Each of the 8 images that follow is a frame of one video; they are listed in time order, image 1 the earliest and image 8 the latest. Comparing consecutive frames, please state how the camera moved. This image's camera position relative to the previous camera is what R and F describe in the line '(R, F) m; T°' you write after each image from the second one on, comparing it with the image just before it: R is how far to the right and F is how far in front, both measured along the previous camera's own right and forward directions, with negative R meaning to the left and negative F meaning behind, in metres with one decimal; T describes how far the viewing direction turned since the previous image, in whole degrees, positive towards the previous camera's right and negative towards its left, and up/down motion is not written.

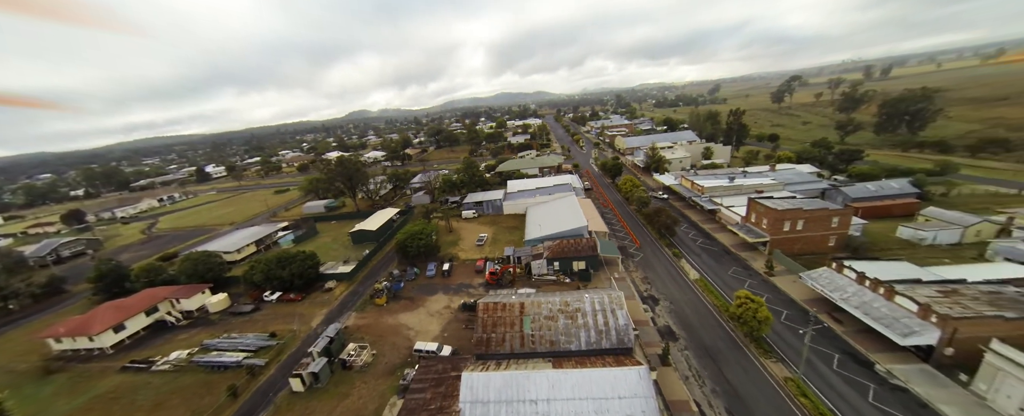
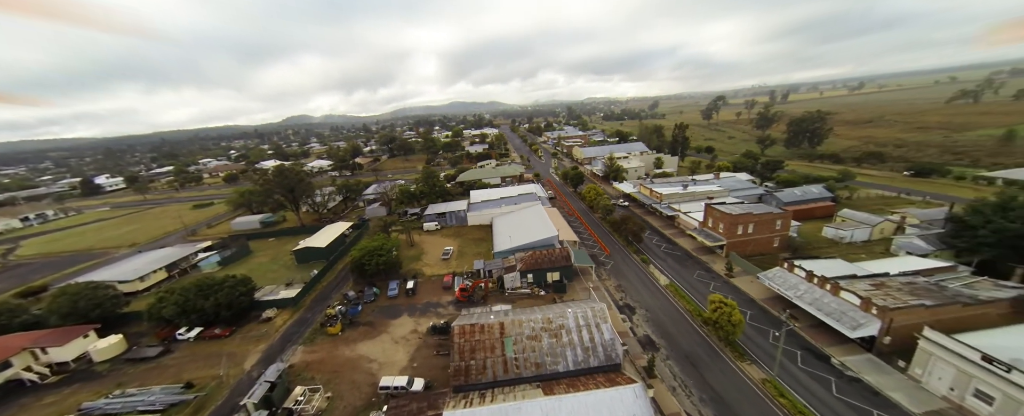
(-1.3, +1.5) m; +8°
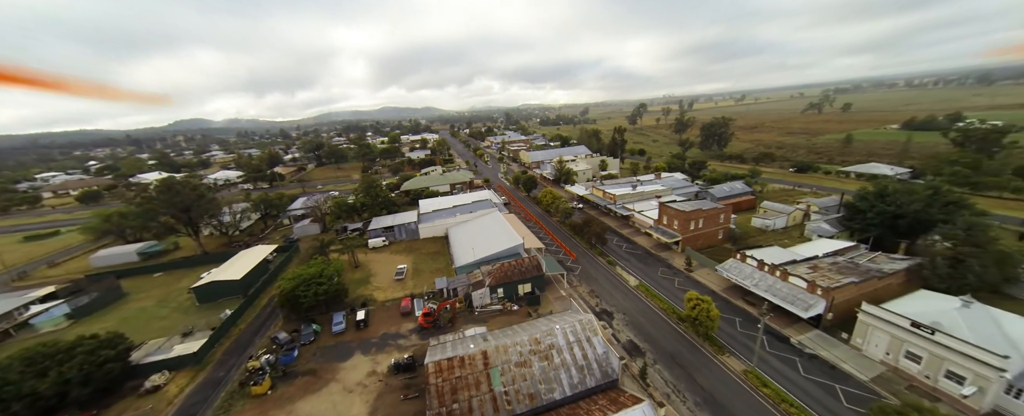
(-1.9, +2.4) m; +11°
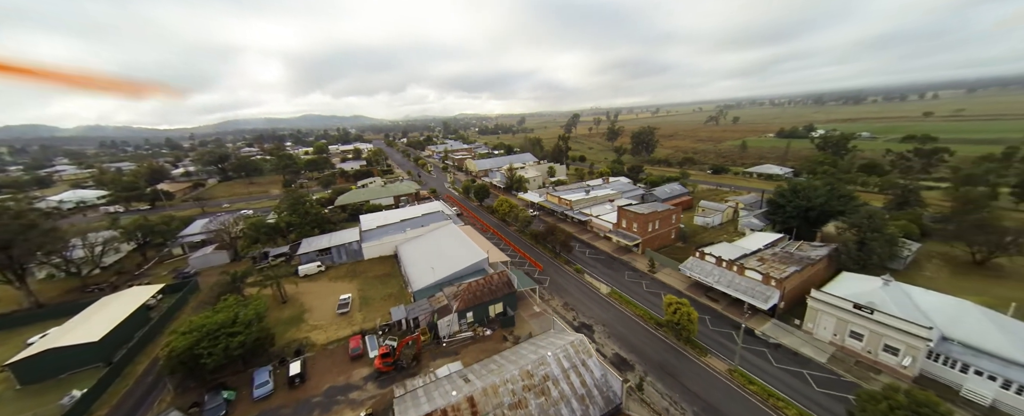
(-1.9, +2.5) m; +11°
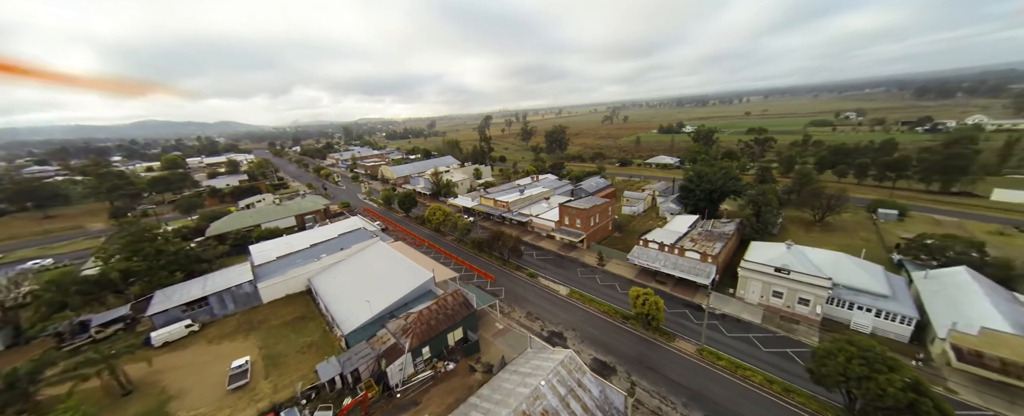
(-2.1, +3.0) m; +16°
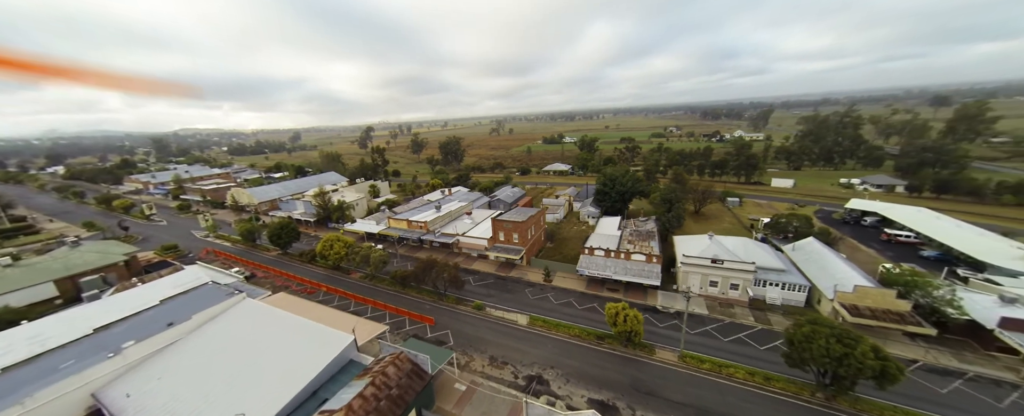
(-3.3, +4.9) m; +20°
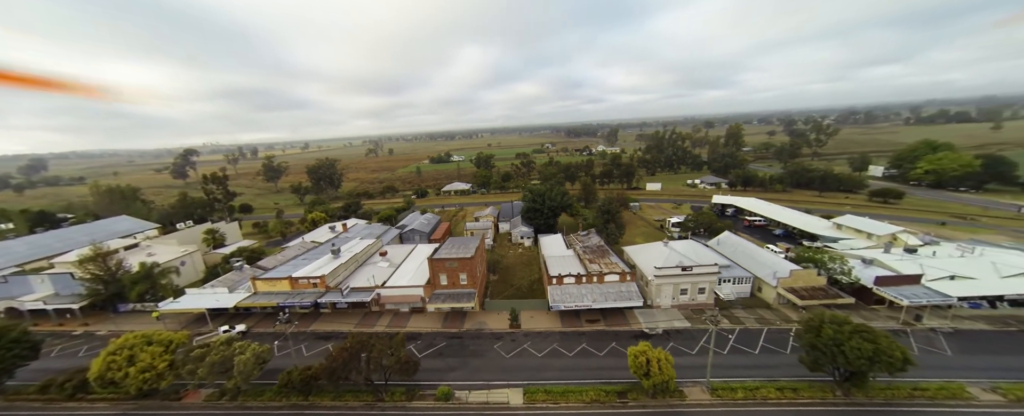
(-4.5, +6.6) m; +22°
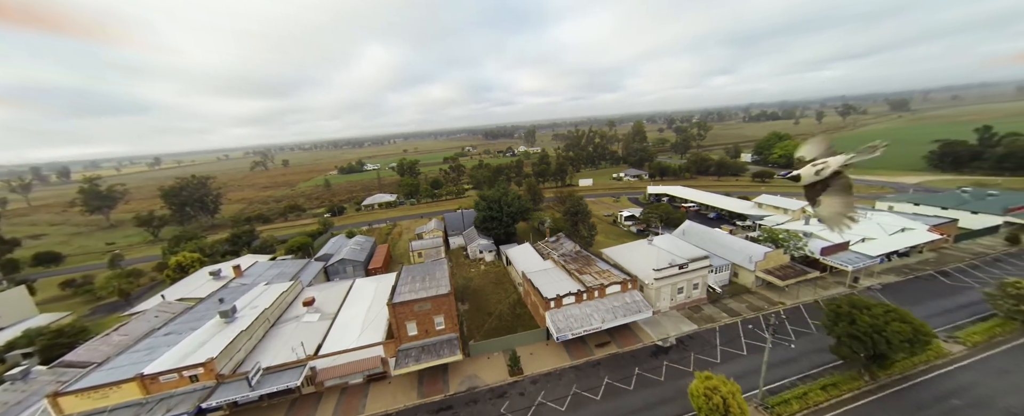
(-3.9, +5.3) m; +15°
